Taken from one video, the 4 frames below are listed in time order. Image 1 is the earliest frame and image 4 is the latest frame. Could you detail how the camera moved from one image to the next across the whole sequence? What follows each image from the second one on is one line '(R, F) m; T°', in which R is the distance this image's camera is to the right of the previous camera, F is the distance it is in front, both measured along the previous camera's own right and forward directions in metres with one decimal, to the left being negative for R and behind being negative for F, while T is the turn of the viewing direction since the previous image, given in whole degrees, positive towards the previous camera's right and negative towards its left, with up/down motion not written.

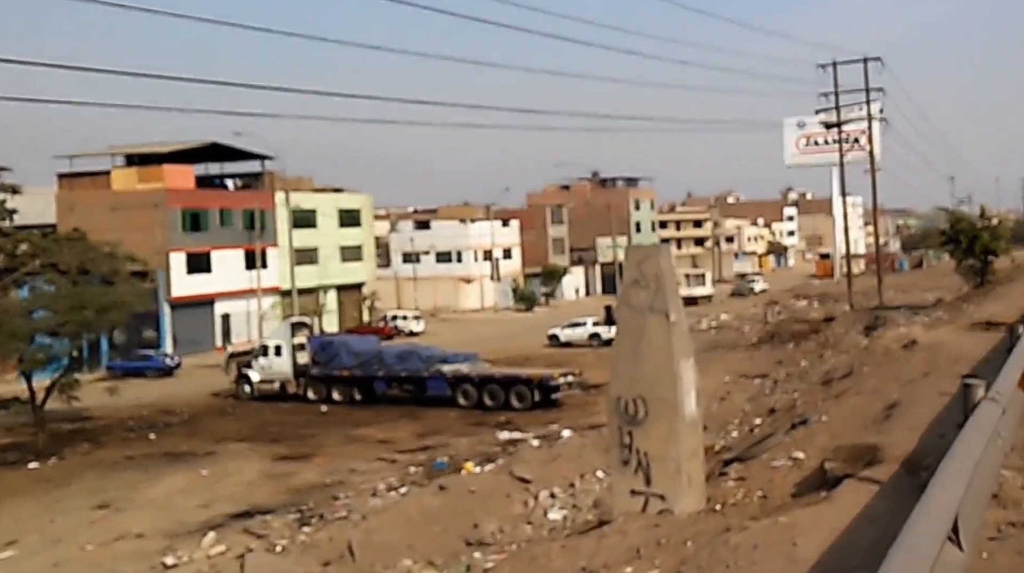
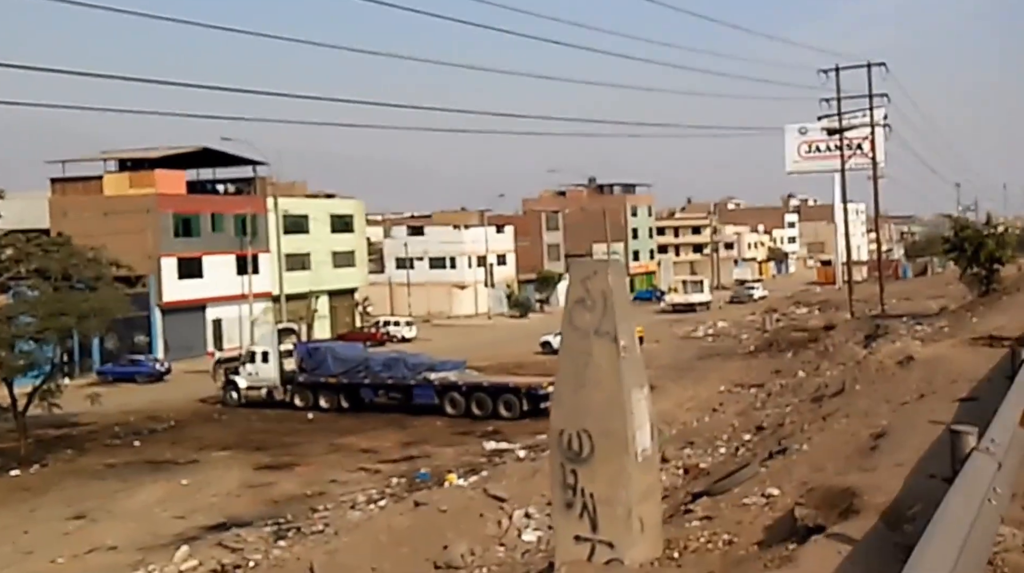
(+0.3, +0.5) m; 0°
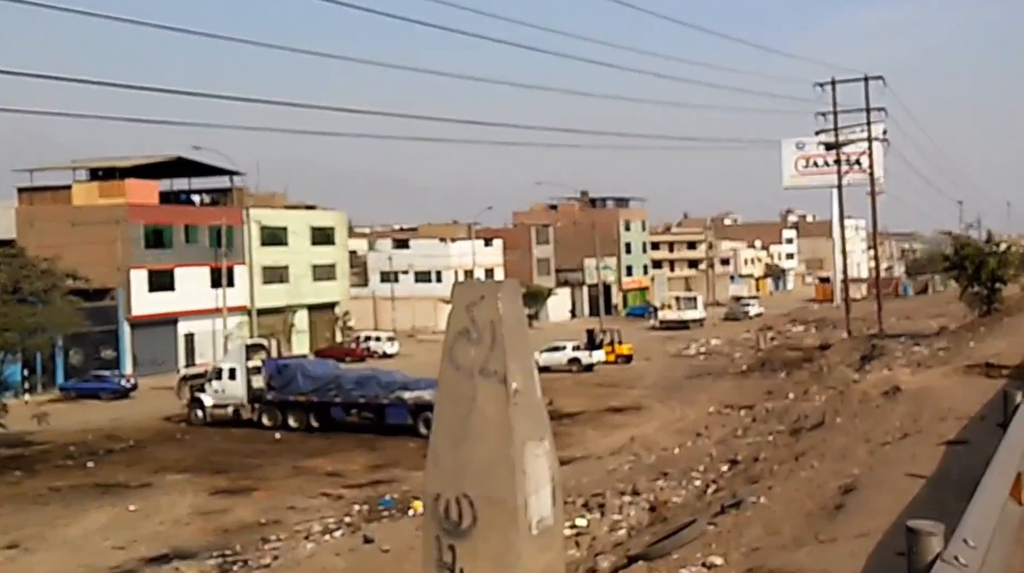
(+0.6, +1.6) m; 0°
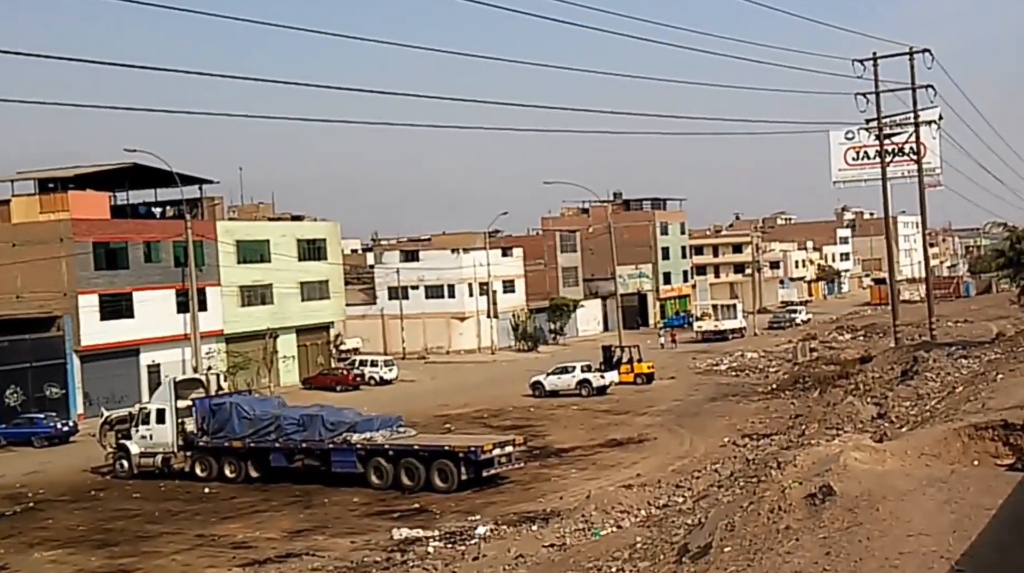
(+2.4, +5.3) m; -3°
